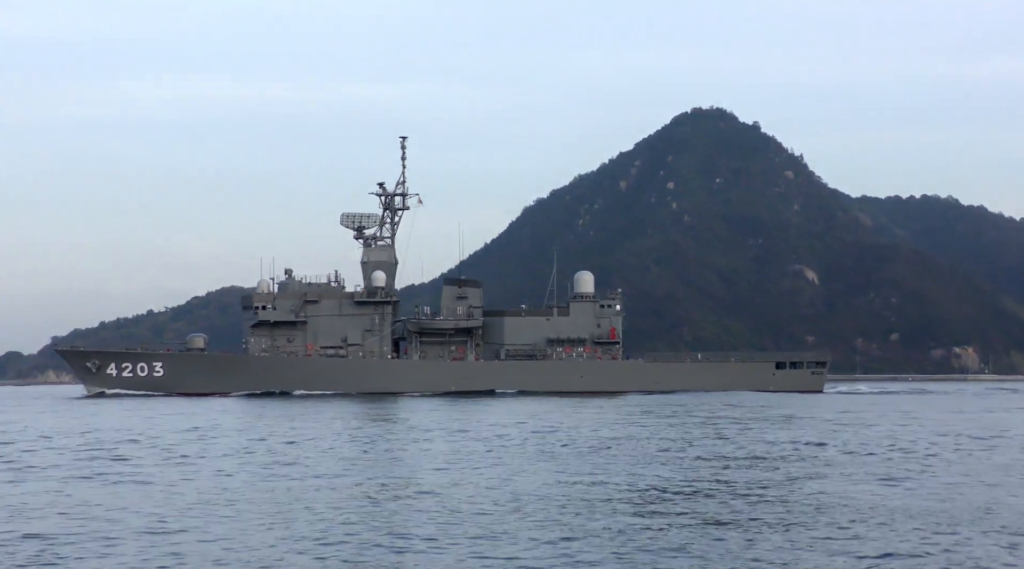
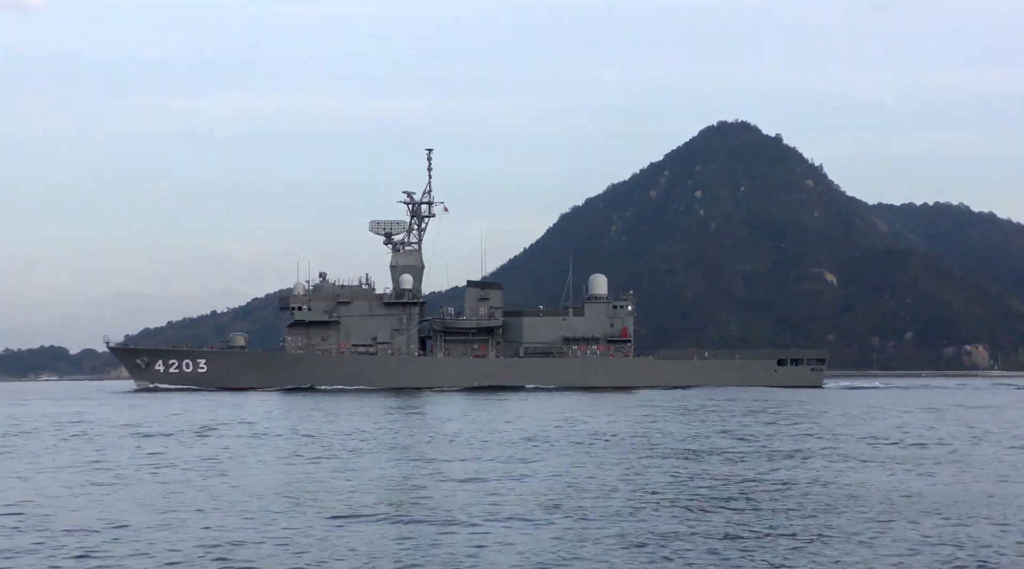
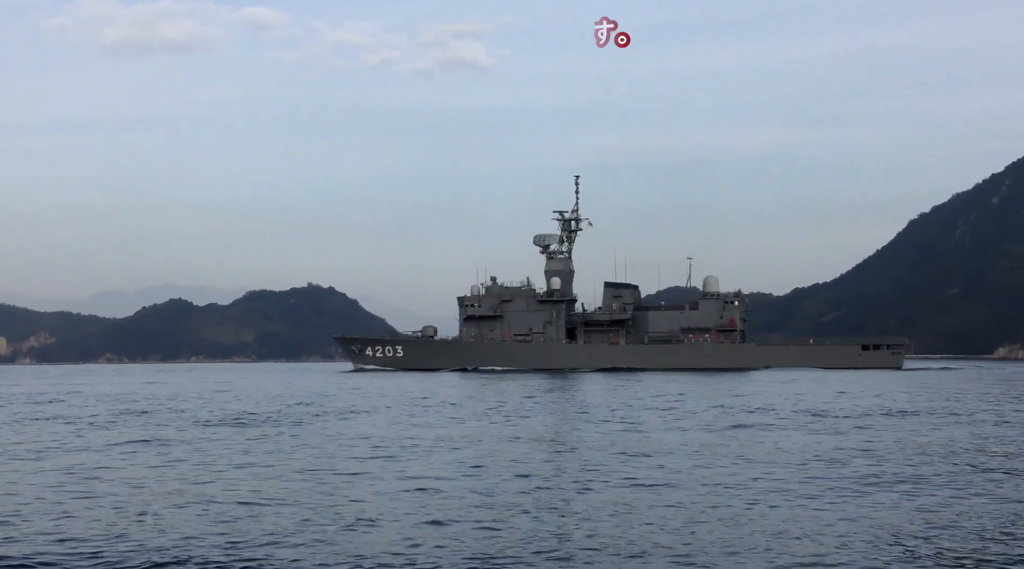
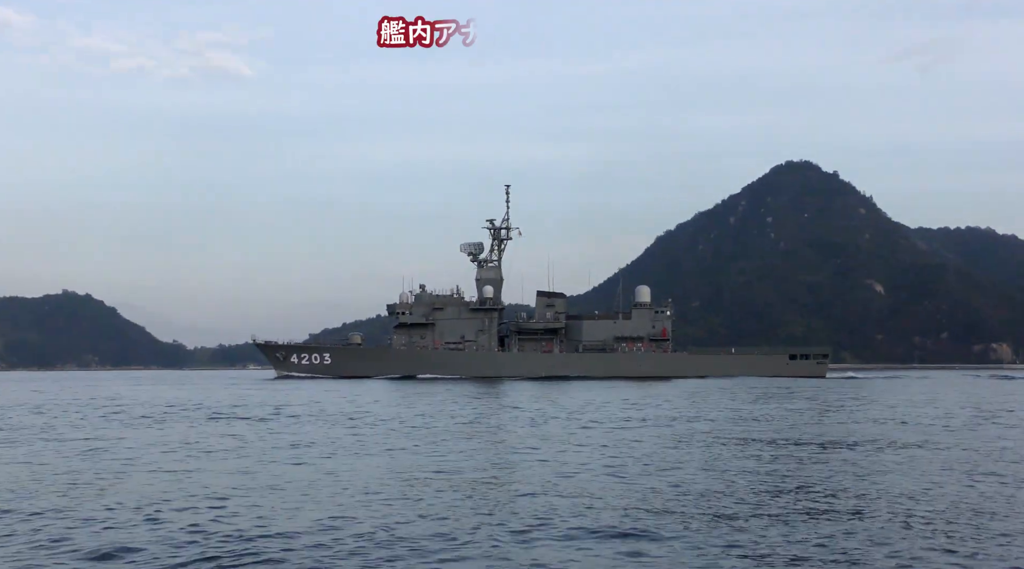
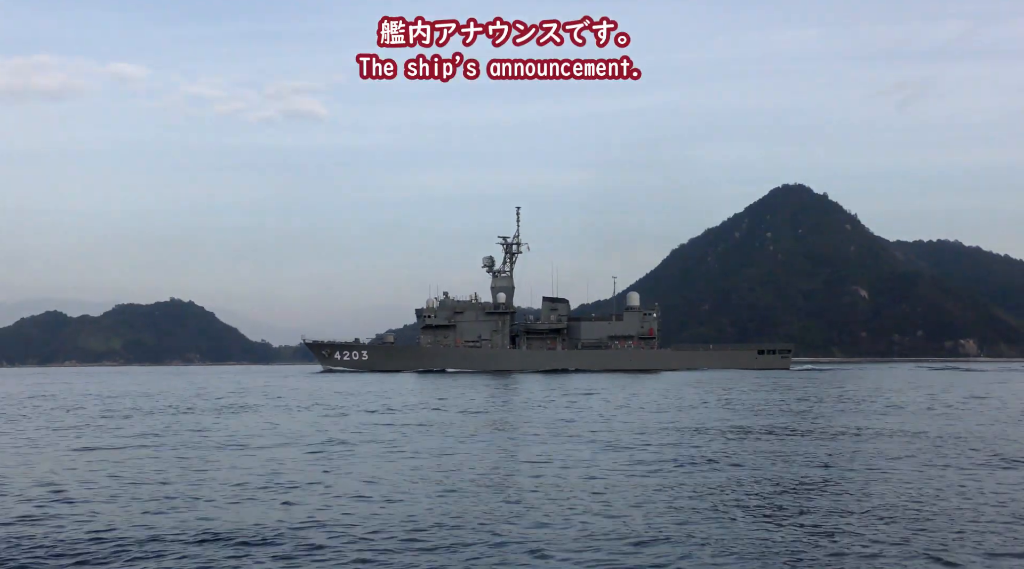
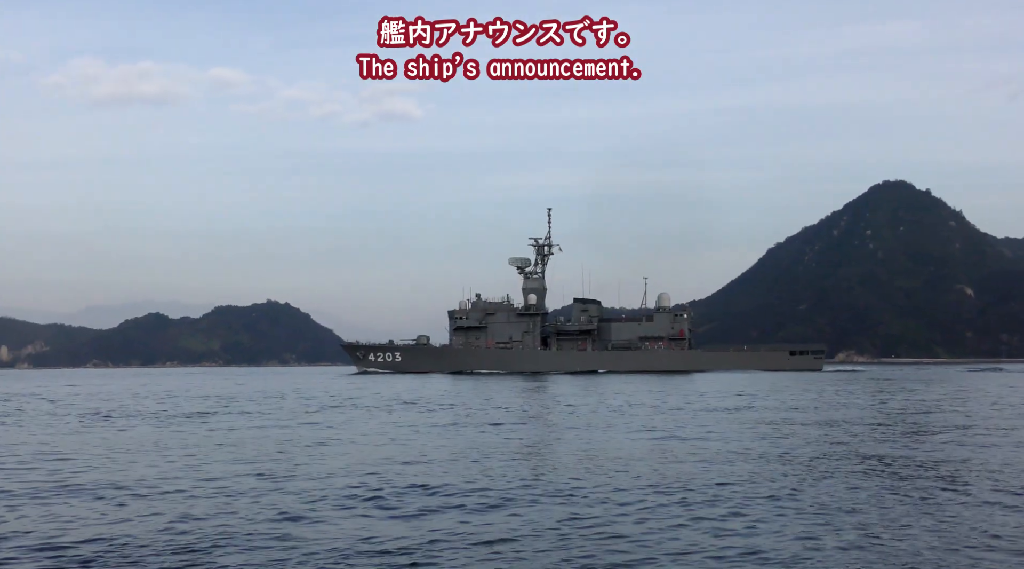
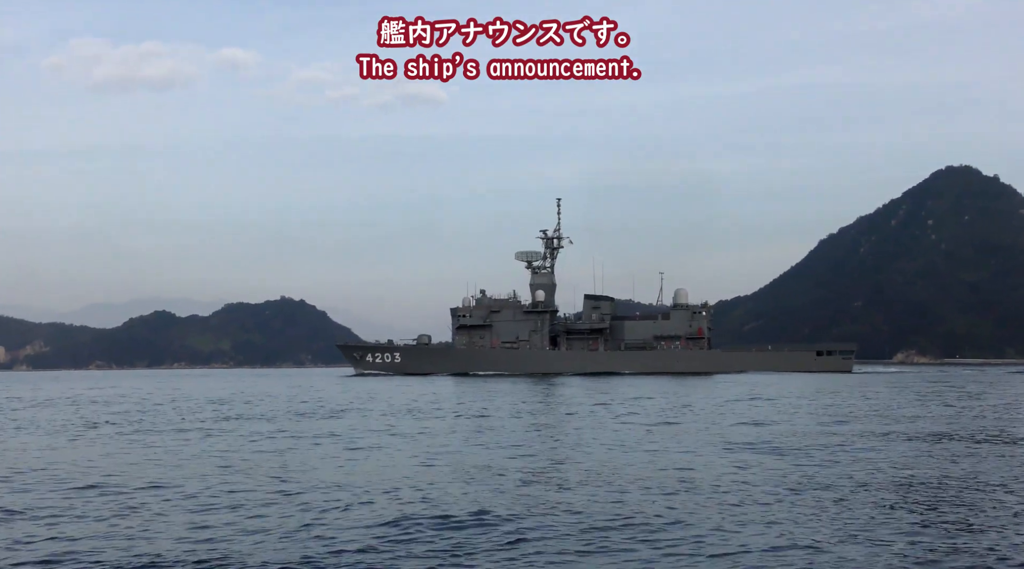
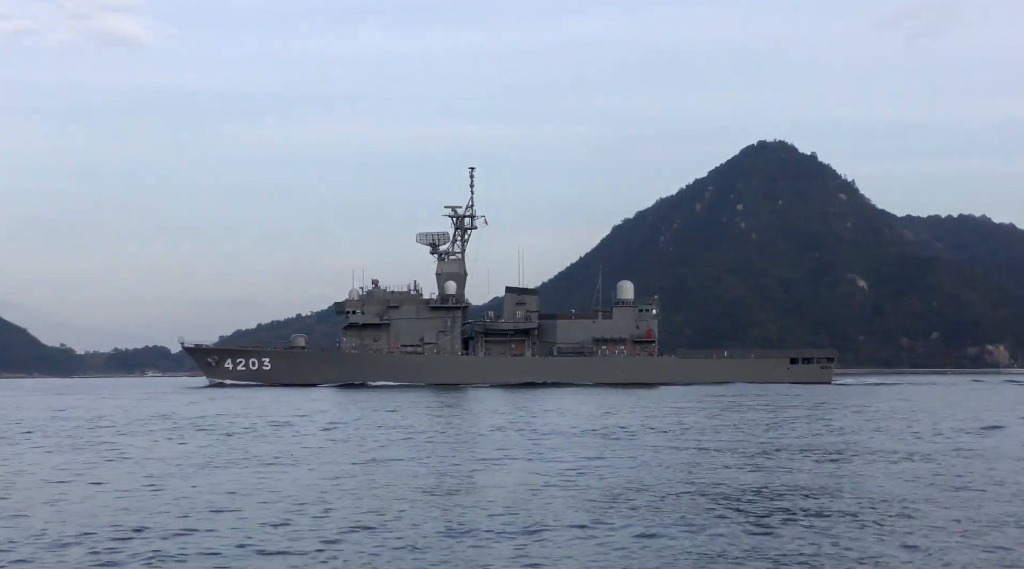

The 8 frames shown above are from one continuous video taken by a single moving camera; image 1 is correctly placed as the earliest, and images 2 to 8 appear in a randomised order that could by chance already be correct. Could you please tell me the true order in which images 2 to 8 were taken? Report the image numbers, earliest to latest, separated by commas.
2, 8, 4, 5, 6, 7, 3
